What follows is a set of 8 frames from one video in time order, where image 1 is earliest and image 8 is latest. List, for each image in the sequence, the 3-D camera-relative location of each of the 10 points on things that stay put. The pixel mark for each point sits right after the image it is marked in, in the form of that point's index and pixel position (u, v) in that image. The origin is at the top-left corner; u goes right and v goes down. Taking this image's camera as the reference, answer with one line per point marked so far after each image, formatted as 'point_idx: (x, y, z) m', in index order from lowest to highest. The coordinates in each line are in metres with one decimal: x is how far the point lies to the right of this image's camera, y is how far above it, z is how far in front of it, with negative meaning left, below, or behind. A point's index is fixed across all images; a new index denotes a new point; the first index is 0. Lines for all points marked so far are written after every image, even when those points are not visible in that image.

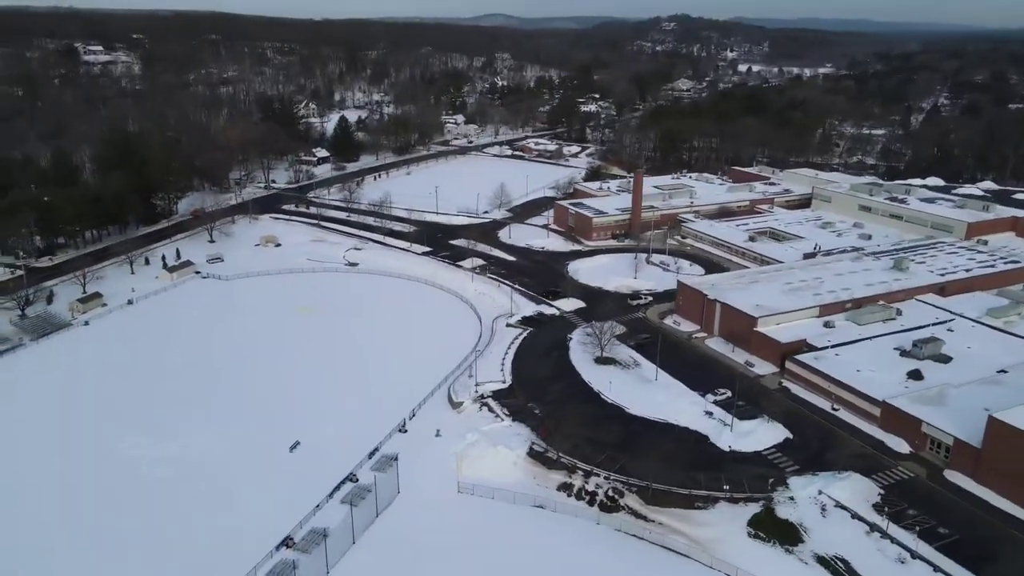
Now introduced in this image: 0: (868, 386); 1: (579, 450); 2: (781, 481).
0: (+9.4, -2.6, +19.1) m
1: (+1.6, -3.9, +18.0) m
2: (+6.0, -4.4, +16.4) m
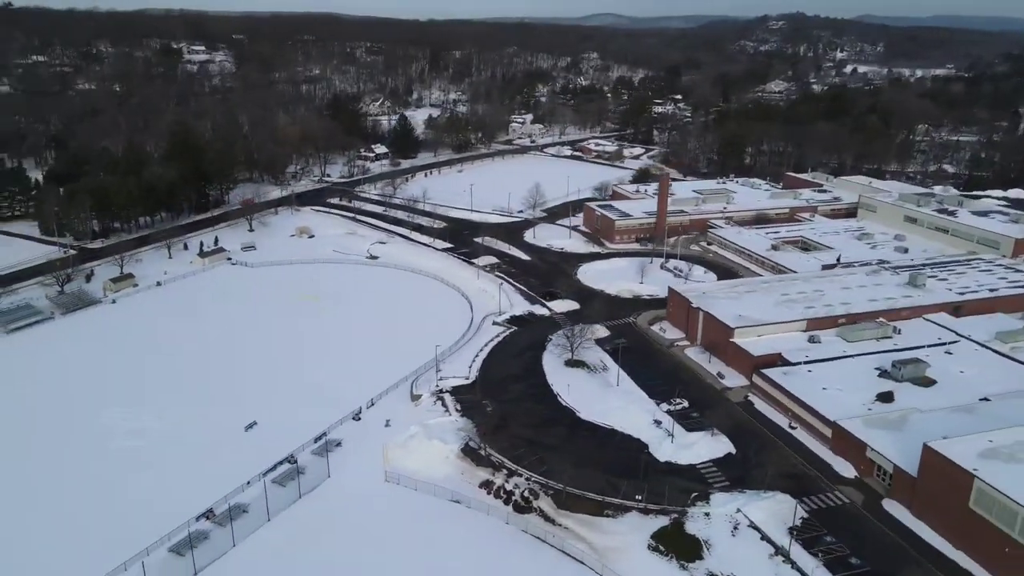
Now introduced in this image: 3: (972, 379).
0: (+7.9, -2.9, +18.1) m
1: (0.0, -4.0, +18.1) m
2: (+4.2, -4.6, +15.9) m
3: (+12.3, -2.5, +19.5) m
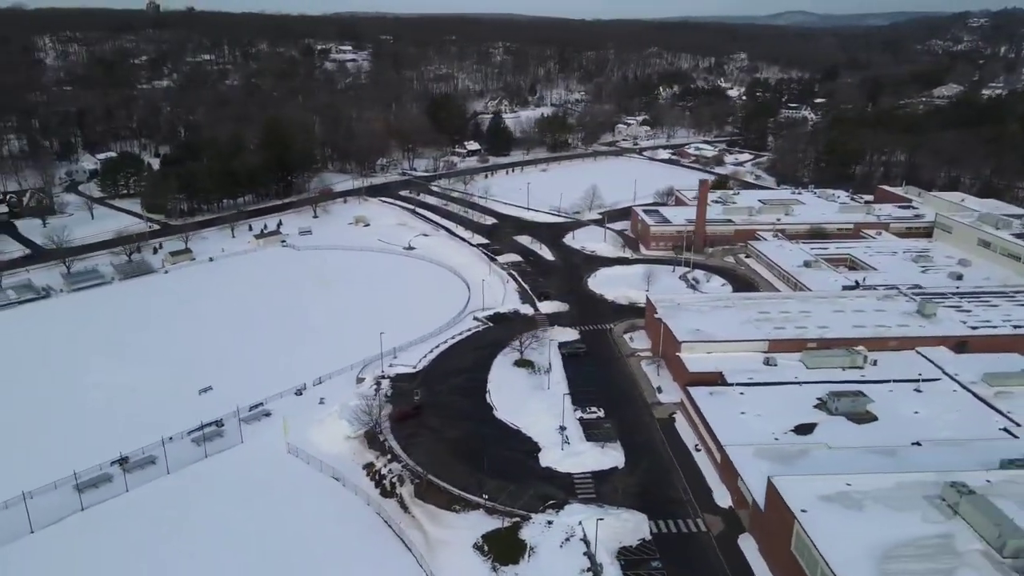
0: (+5.2, -3.3, +17.1) m
1: (-2.6, -3.8, +18.7) m
2: (+1.0, -4.7, +15.7) m
3: (+9.9, -3.2, +17.5) m
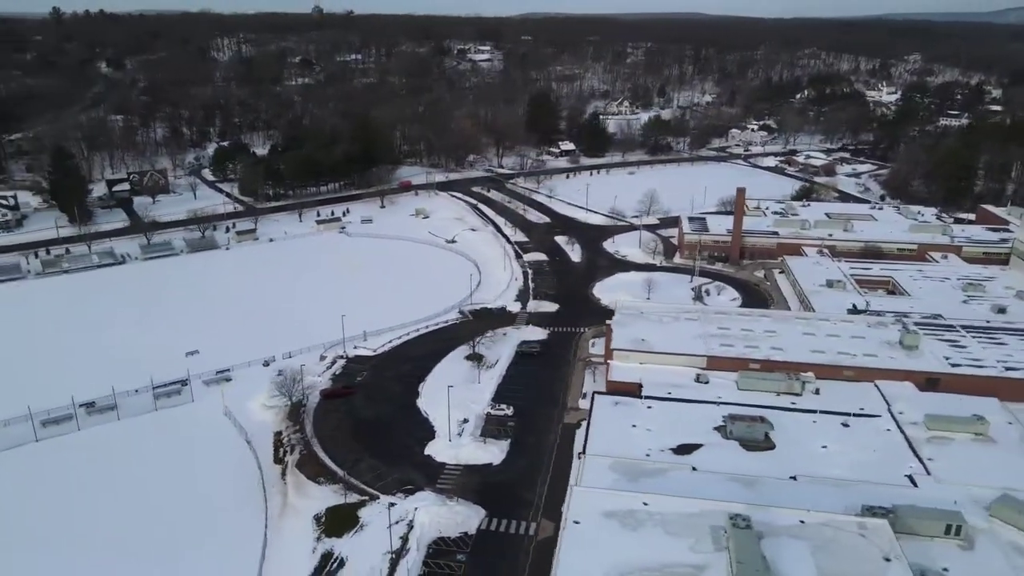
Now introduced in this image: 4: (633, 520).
0: (+2.2, -3.5, +16.7) m
1: (-5.0, -3.4, +20.0) m
2: (-2.3, -4.5, +16.3) m
3: (+6.9, -3.8, +16.1) m
4: (+2.1, -4.0, +12.4) m
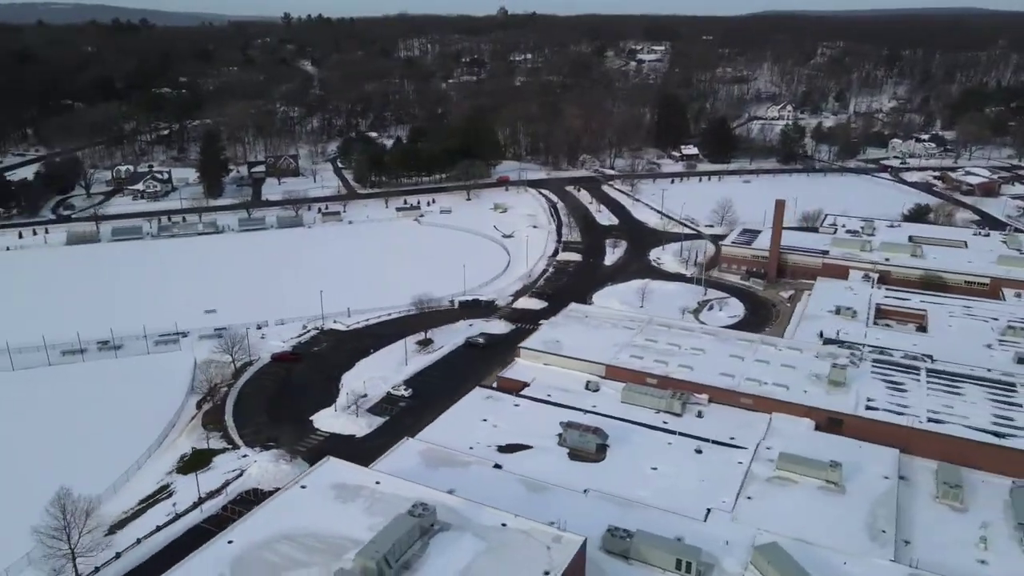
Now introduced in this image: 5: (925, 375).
0: (-1.5, -3.4, +17.3) m
1: (-7.5, -2.6, +22.4) m
2: (-6.0, -3.9, +18.1) m
3: (+2.7, -4.0, +15.4) m
4: (-2.9, -3.7, +13.2) m
5: (+10.8, -2.3, +18.8) m
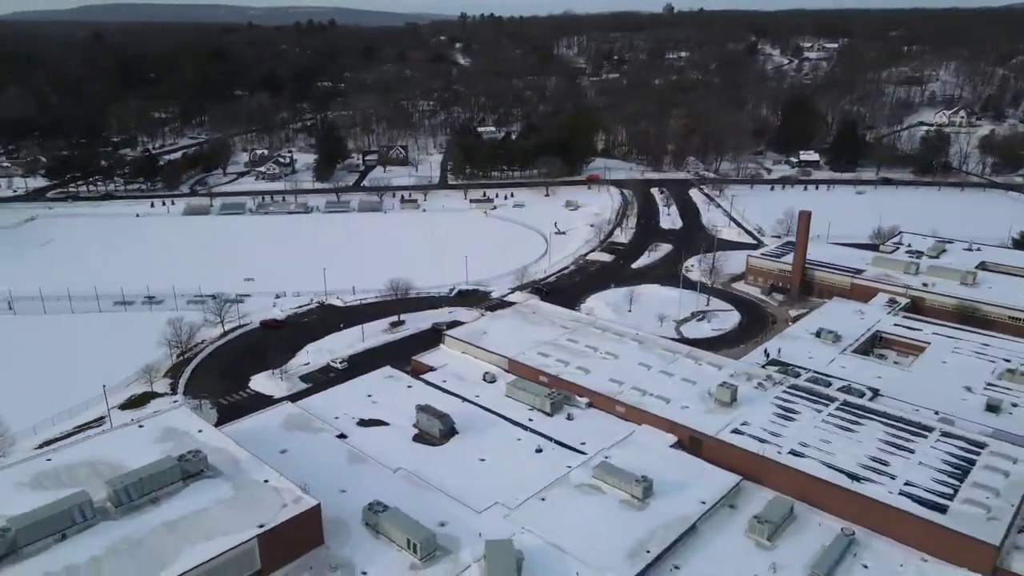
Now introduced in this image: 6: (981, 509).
0: (-4.7, -2.9, +18.7) m
1: (-9.1, -1.7, +25.1) m
2: (-8.8, -3.1, +20.7) m
3: (-1.1, -3.9, +15.8) m
4: (-7.0, -3.1, +15.1) m
5: (+7.7, -2.8, +17.1) m
6: (+8.7, -4.1, +13.4) m
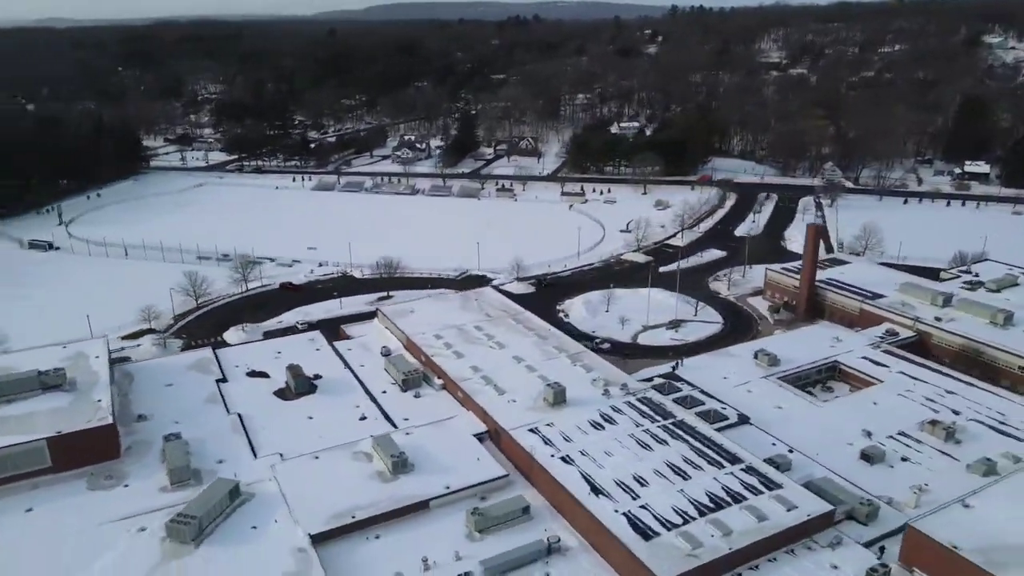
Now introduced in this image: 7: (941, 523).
0: (-7.8, -1.9, +21.5) m
1: (-10.0, -0.3, +28.9) m
2: (-11.2, -1.7, +24.6) m
3: (-5.4, -3.2, +17.7) m
4: (-11.2, -1.8, +18.7) m
5: (+3.4, -3.1, +16.2) m
6: (+3.1, -4.4, +12.4) m
7: (+7.2, -3.9, +12.2) m
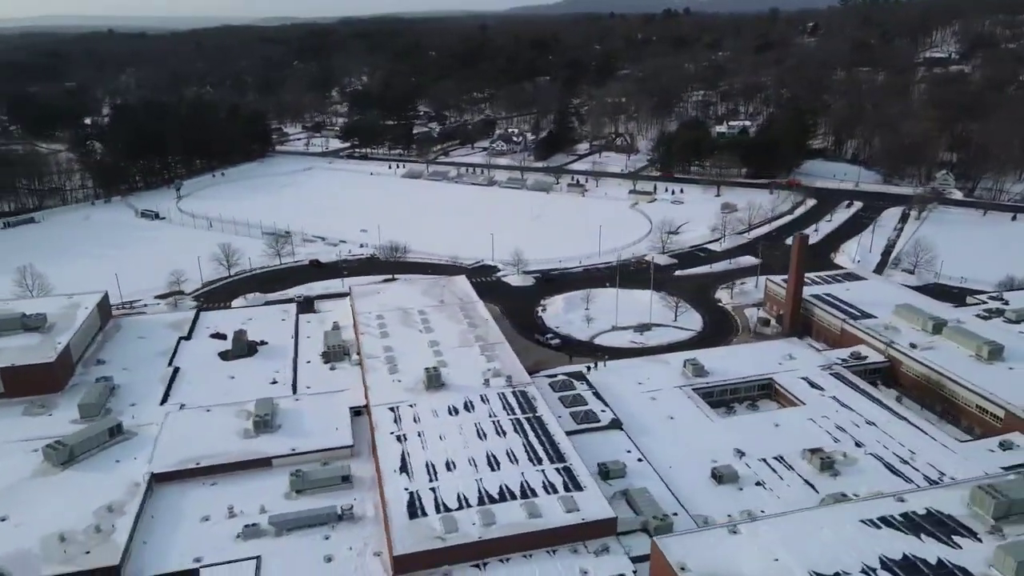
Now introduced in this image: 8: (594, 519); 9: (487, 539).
0: (-9.5, -0.9, +24.0) m
1: (-9.7, +0.8, +31.8) m
2: (-12.0, -0.5, +27.9) m
3: (-8.1, -2.5, +19.8) m
4: (-13.4, -0.6, +22.2) m
5: (+0.1, -3.0, +16.4) m
6: (-1.2, -4.3, +12.8) m
7: (+2.8, -4.1, +11.6) m
8: (+1.5, -4.1, +13.0) m
9: (-0.4, -4.3, +12.5) m
